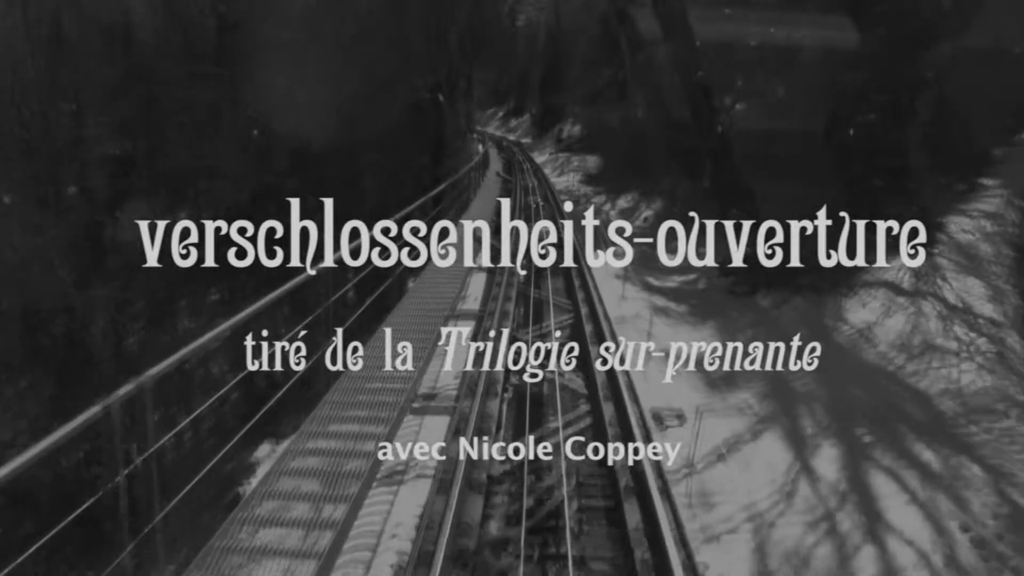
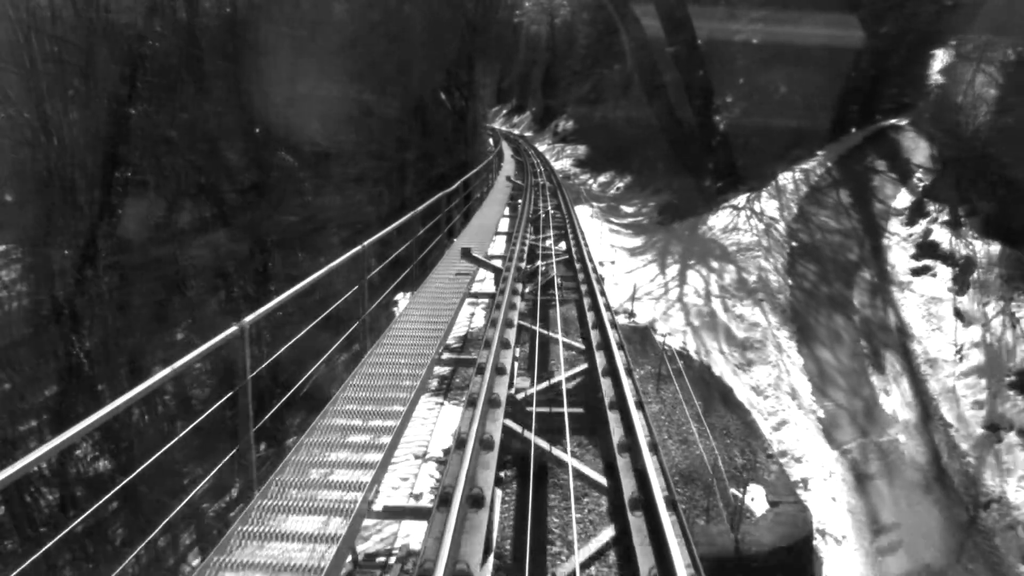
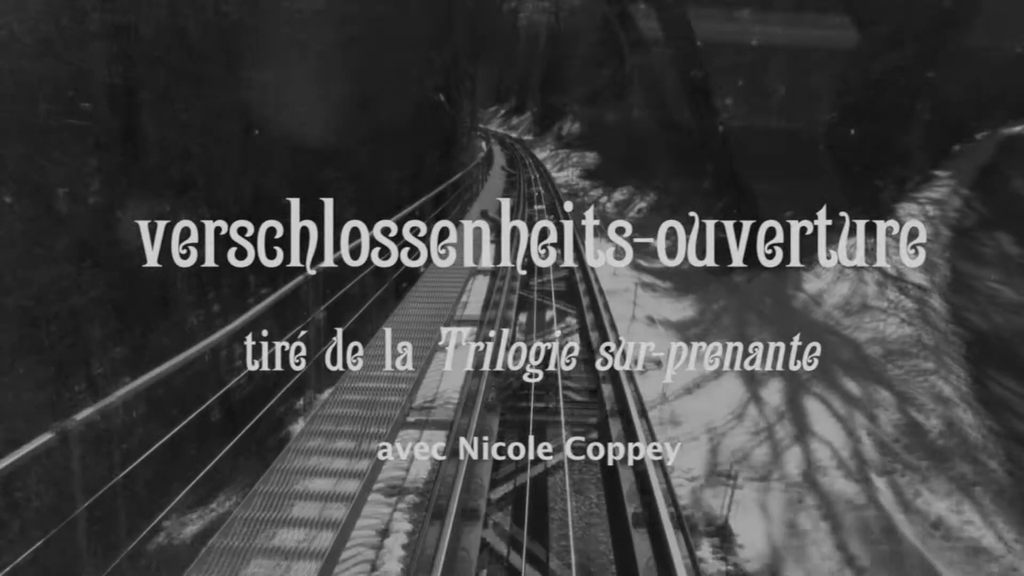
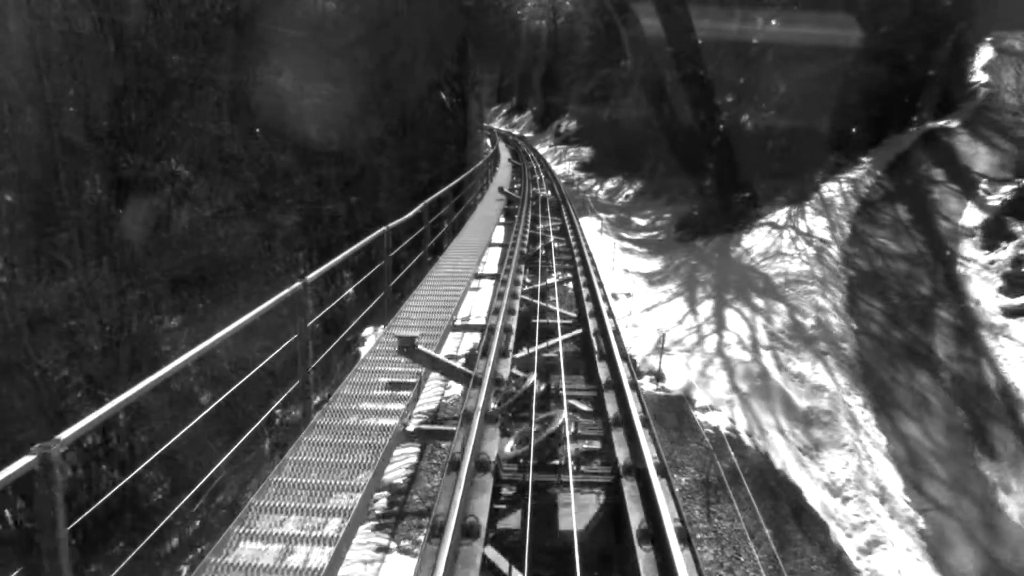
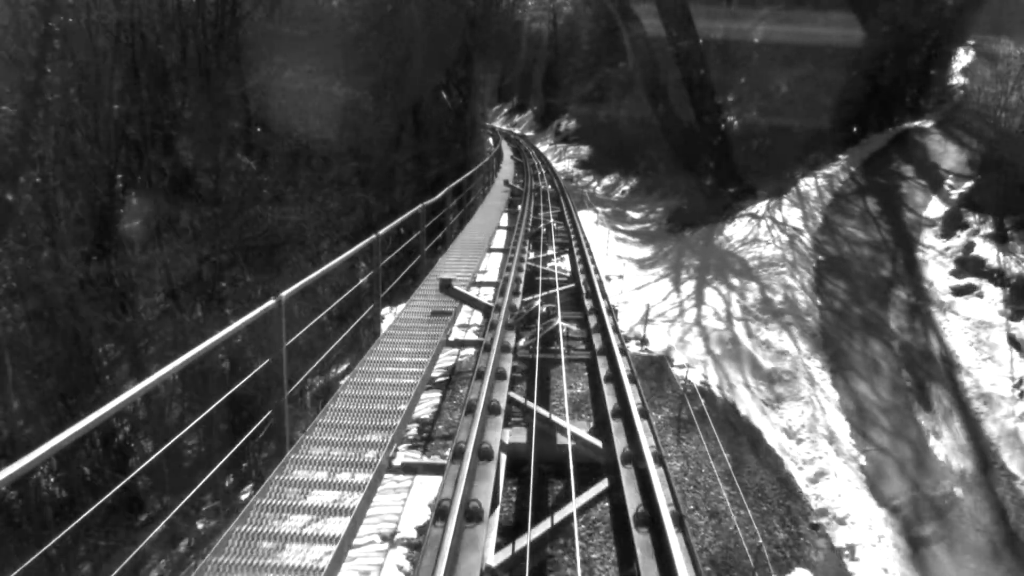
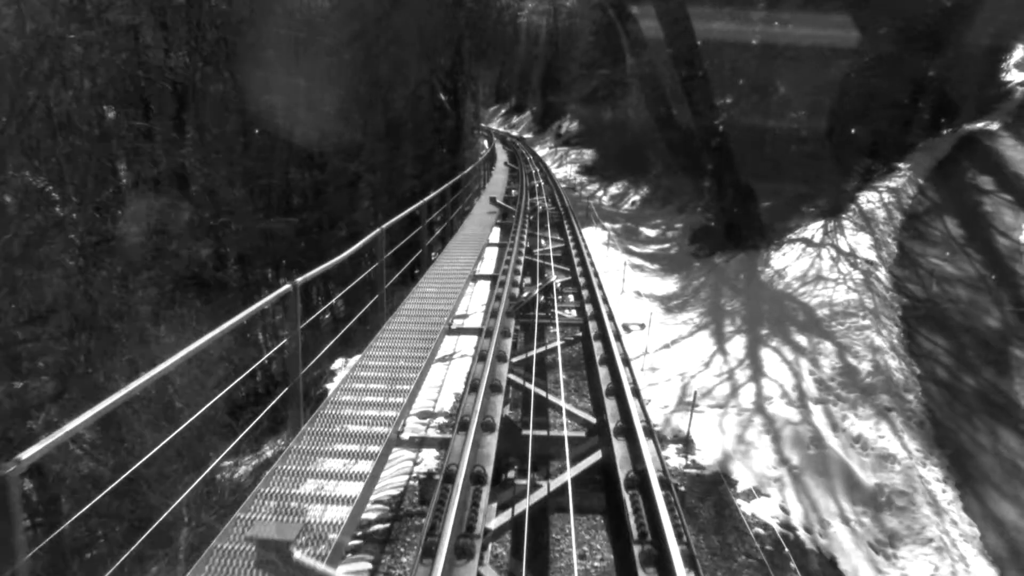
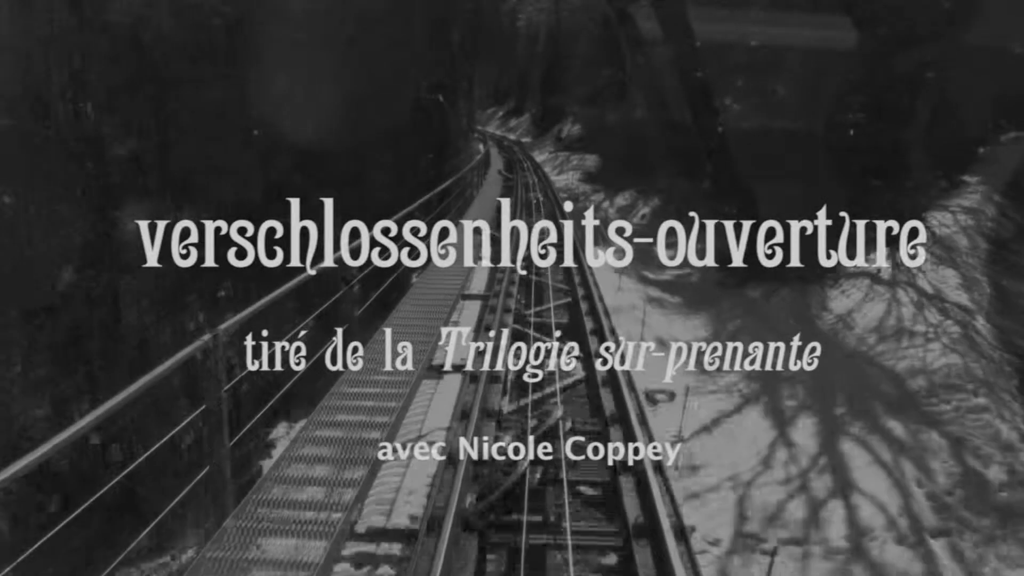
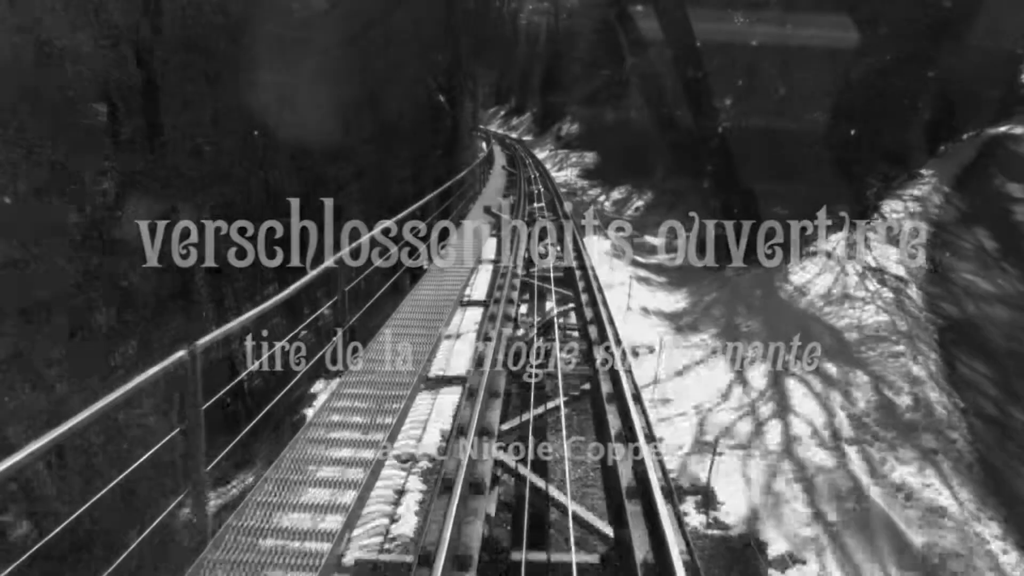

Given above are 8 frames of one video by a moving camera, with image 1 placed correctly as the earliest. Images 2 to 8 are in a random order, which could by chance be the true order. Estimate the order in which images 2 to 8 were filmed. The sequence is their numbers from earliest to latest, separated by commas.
7, 3, 8, 6, 4, 5, 2
